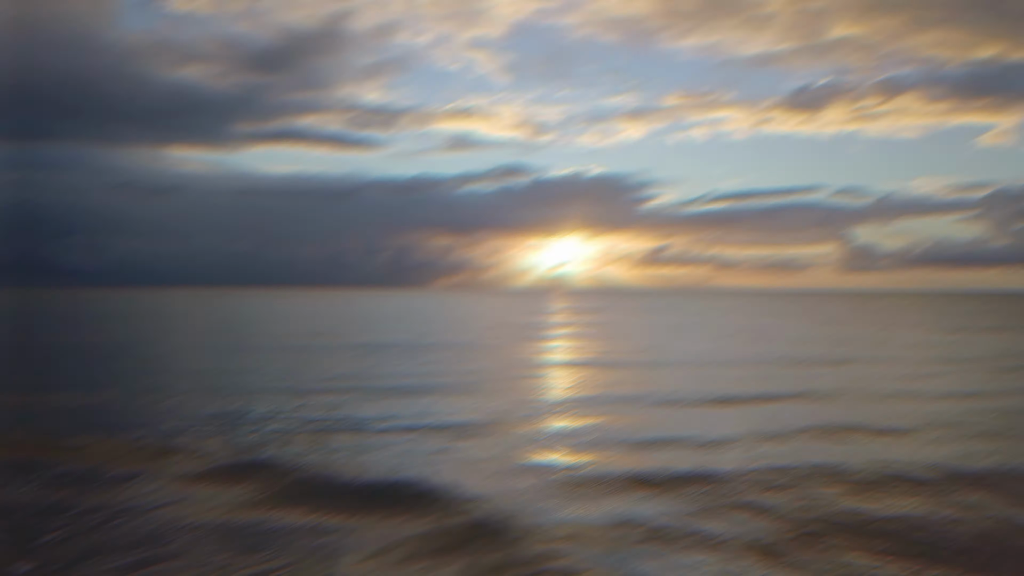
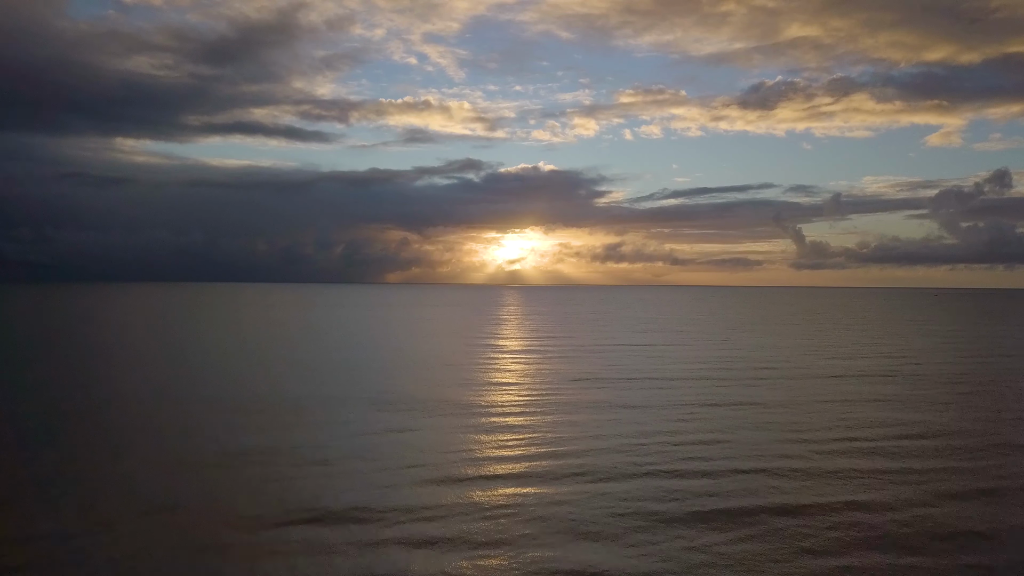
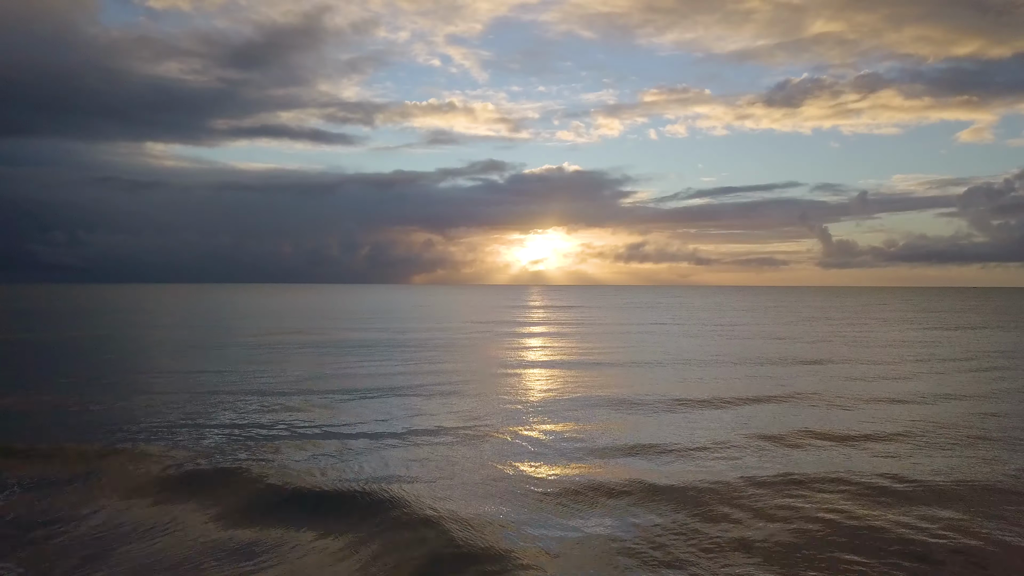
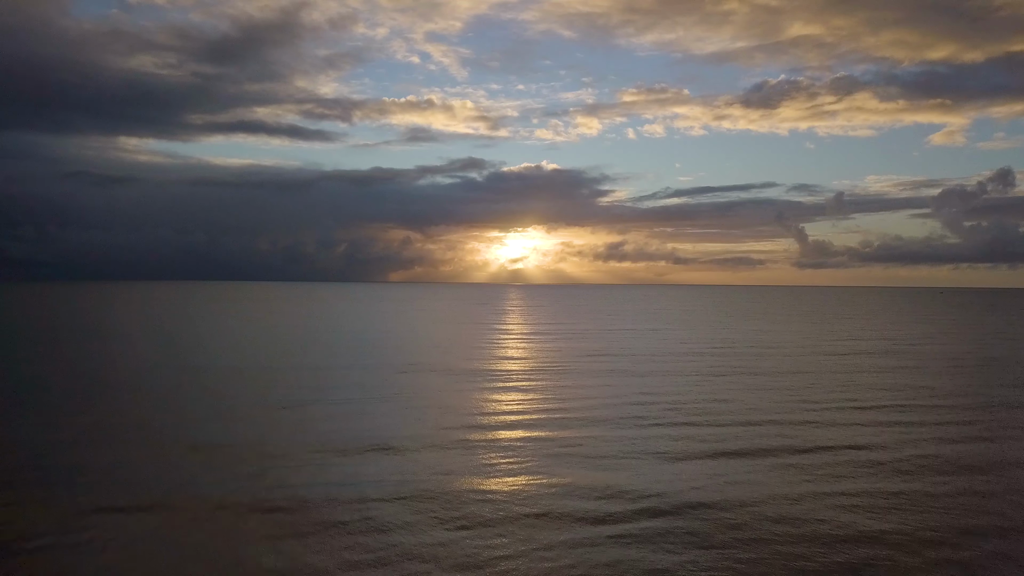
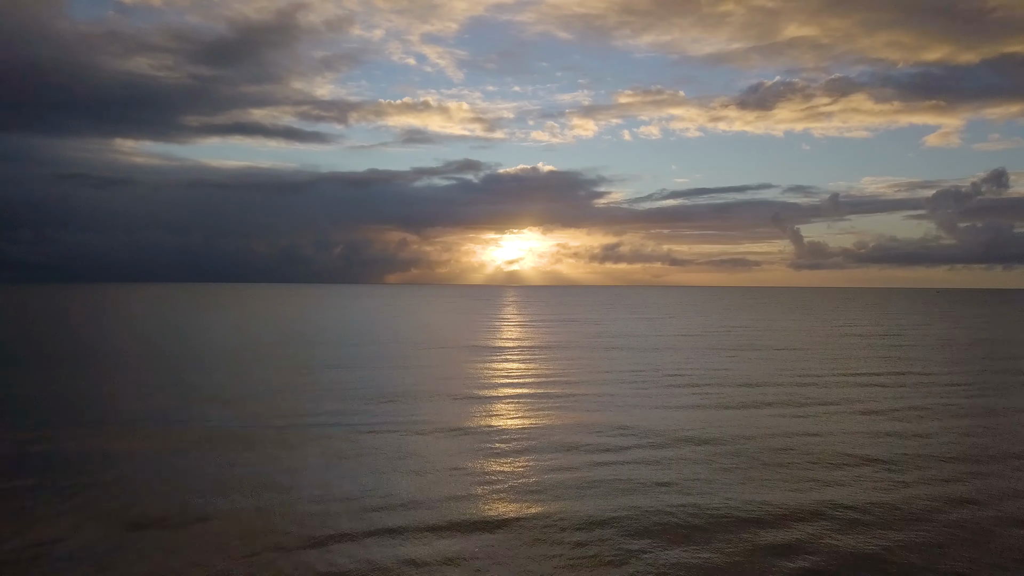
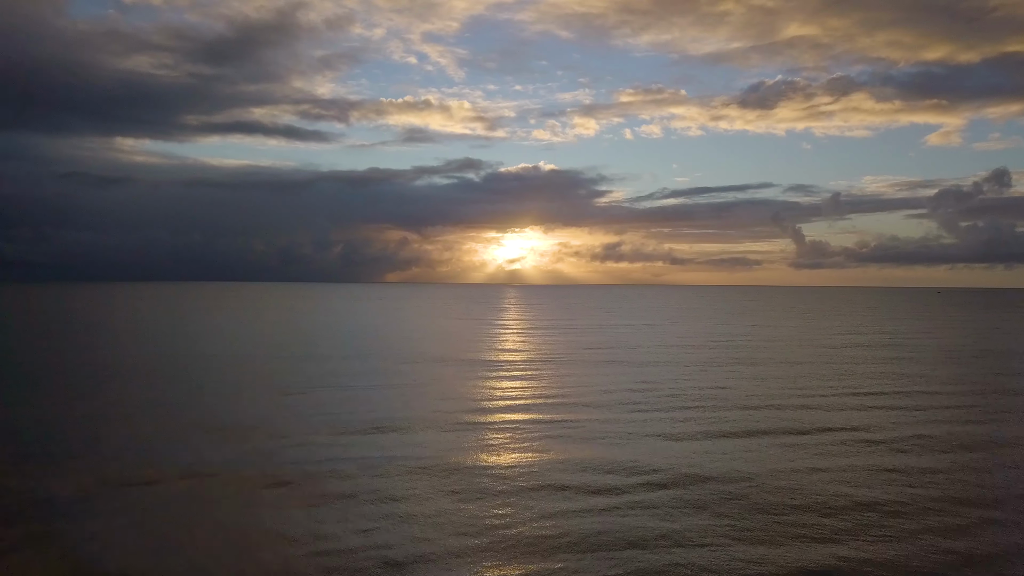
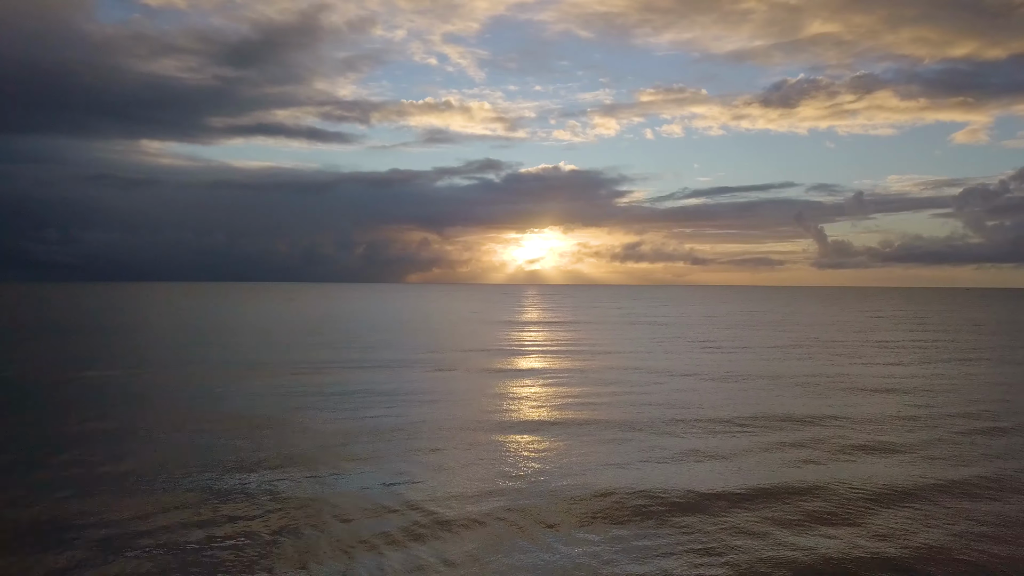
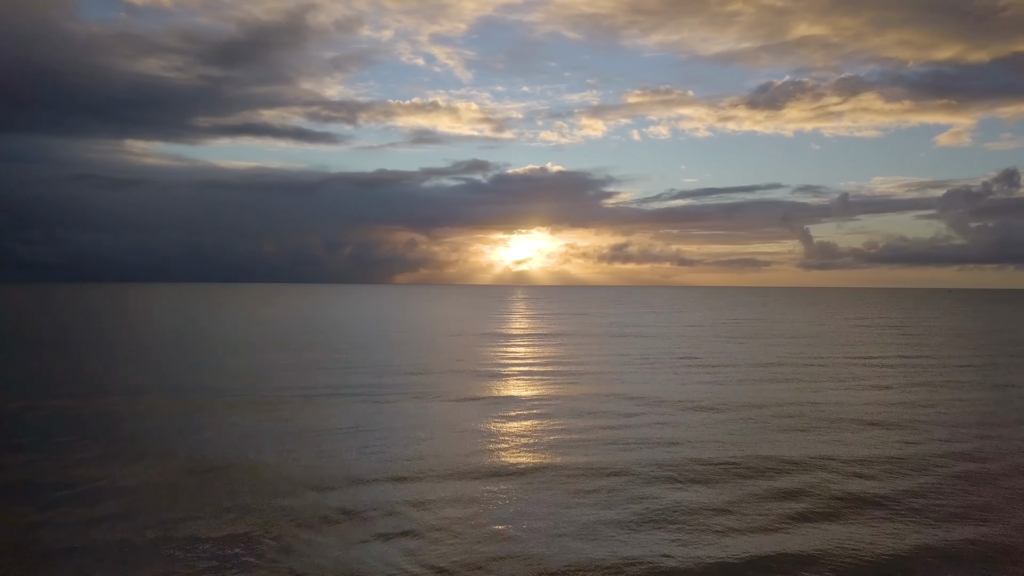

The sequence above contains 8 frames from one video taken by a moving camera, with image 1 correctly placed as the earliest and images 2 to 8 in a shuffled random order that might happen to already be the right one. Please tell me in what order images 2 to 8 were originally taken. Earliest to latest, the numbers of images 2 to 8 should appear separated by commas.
3, 7, 8, 5, 6, 4, 2
